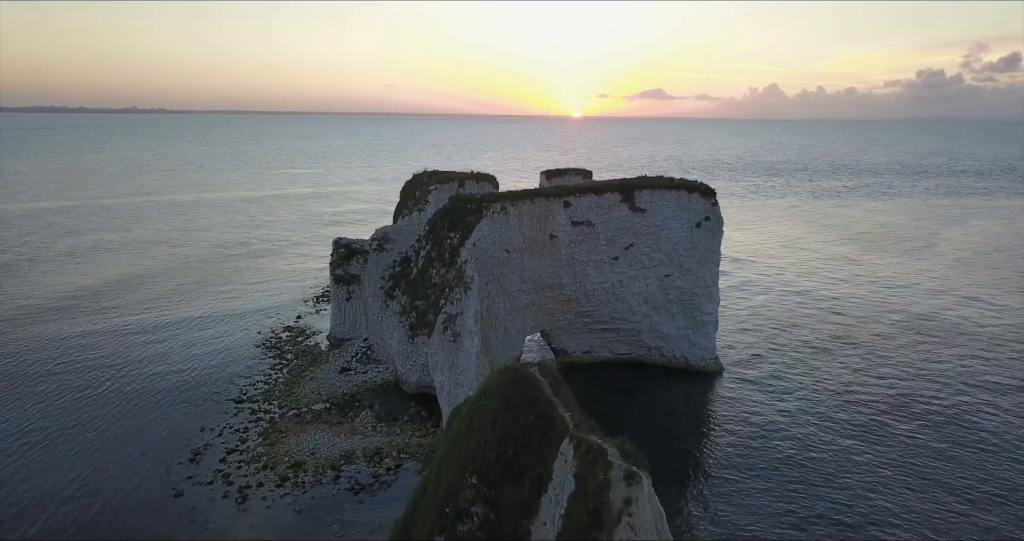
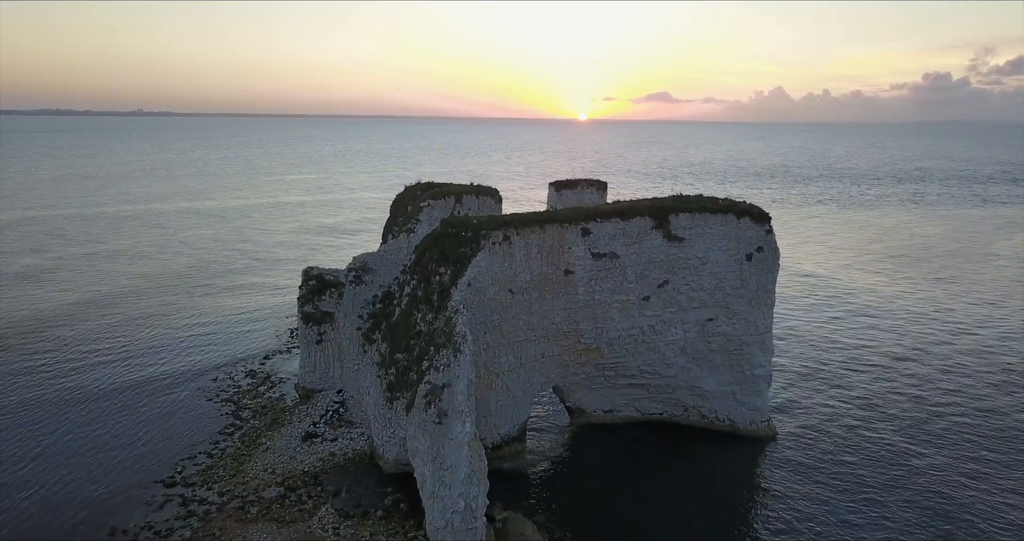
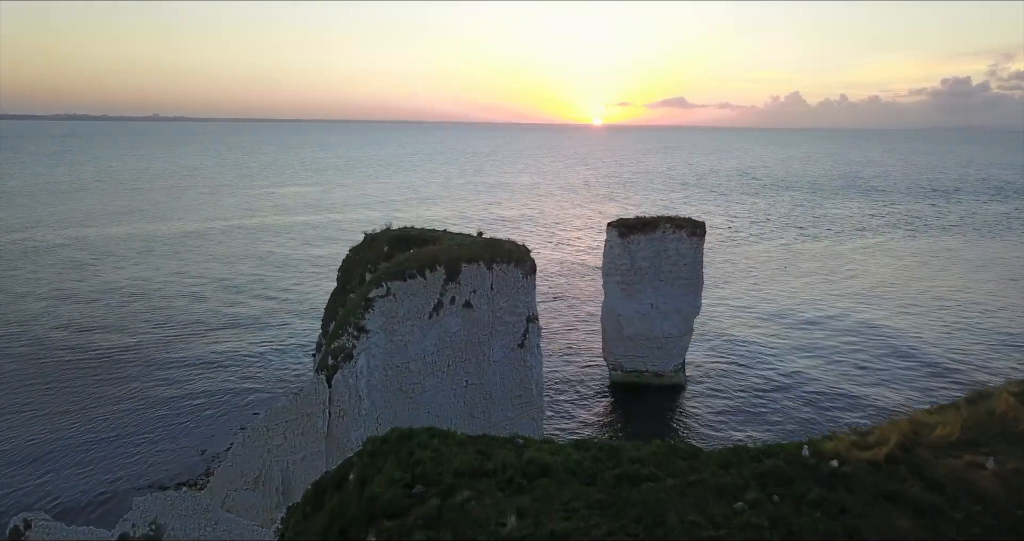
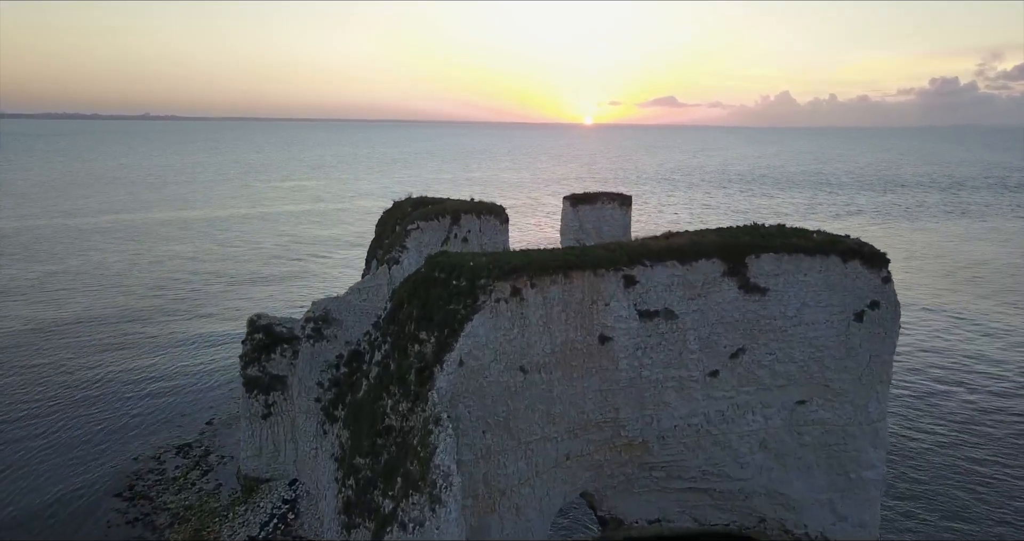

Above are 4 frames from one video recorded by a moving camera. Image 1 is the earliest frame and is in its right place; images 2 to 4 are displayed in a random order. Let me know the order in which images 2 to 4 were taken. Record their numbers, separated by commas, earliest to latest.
2, 4, 3
